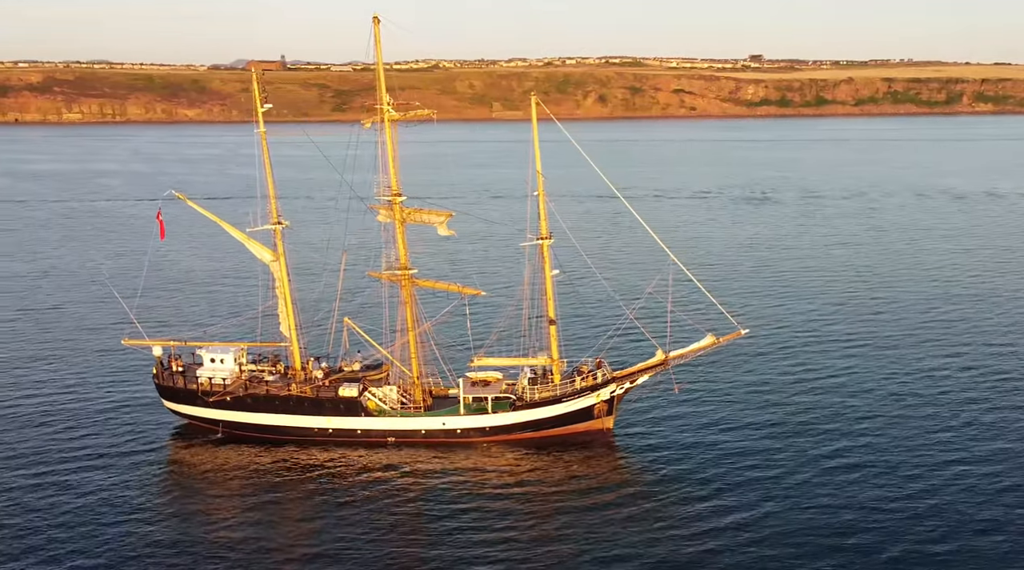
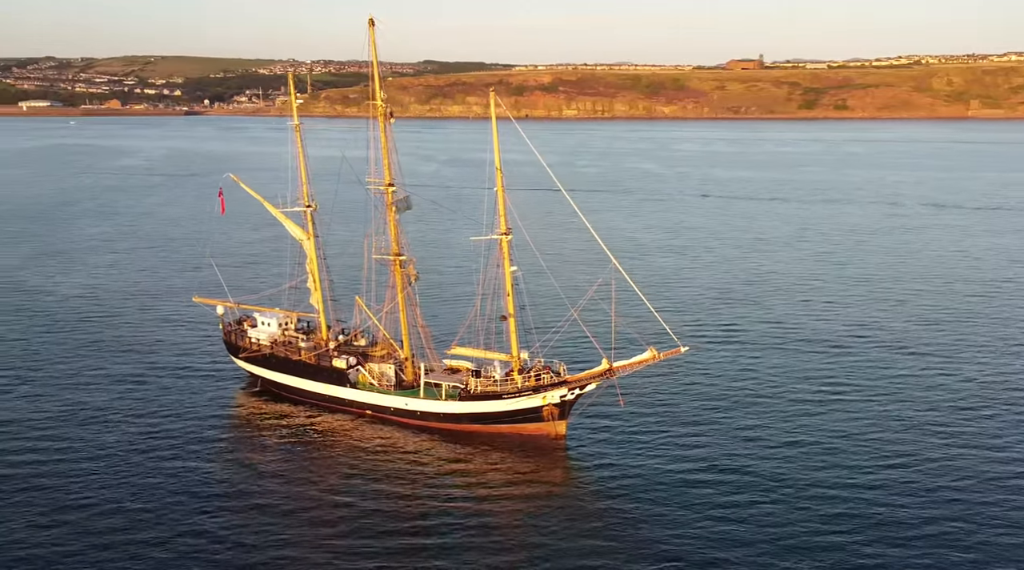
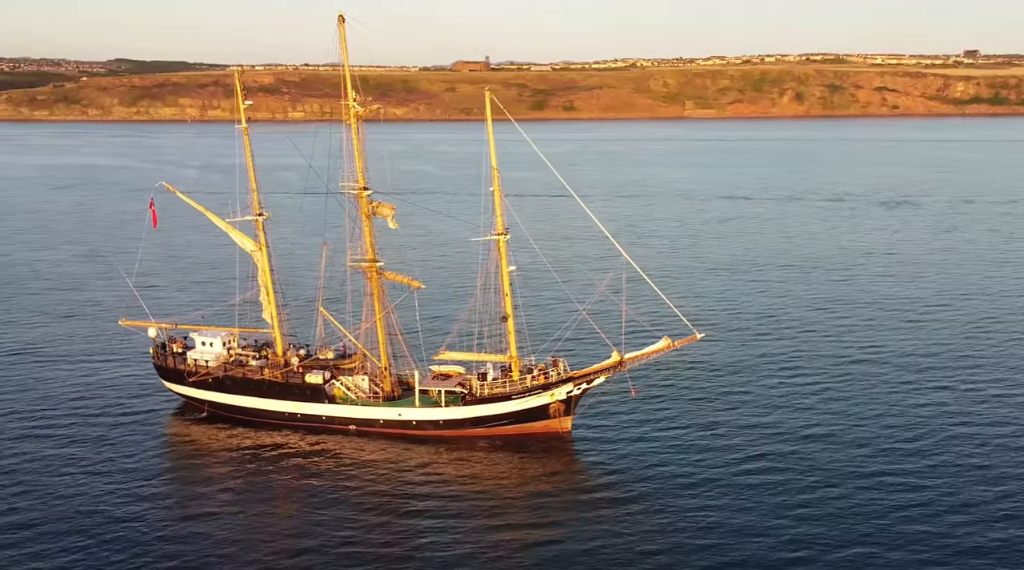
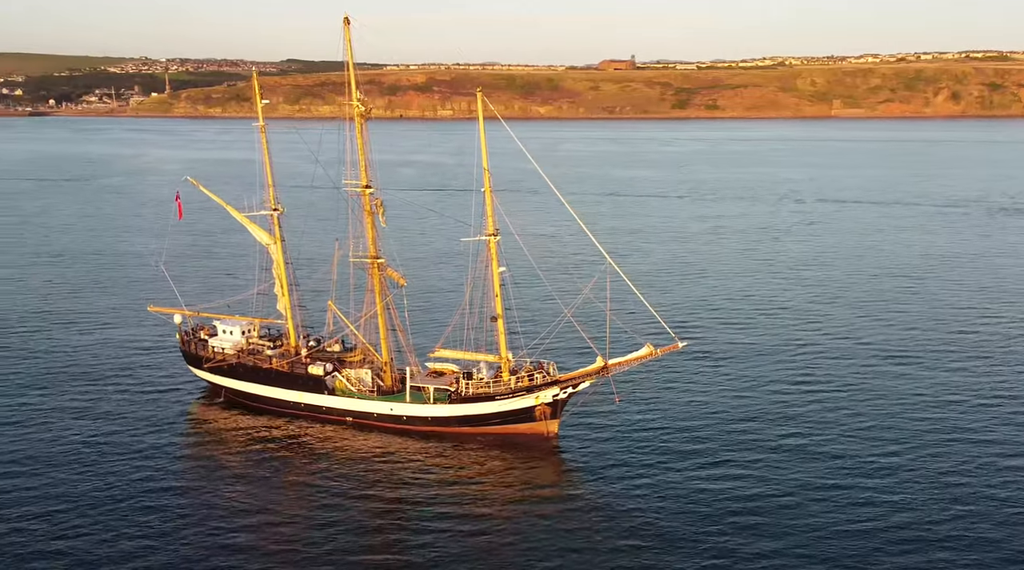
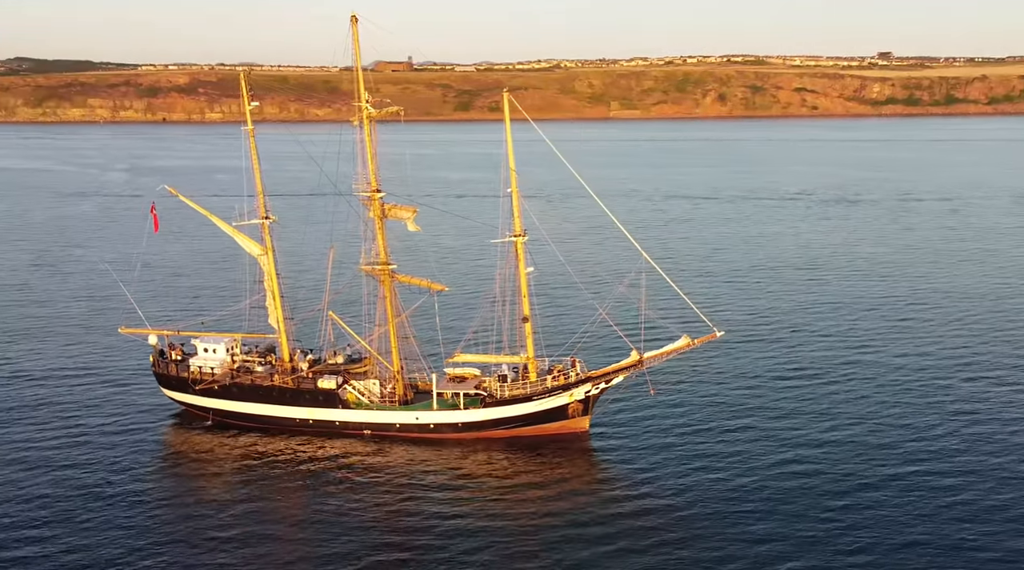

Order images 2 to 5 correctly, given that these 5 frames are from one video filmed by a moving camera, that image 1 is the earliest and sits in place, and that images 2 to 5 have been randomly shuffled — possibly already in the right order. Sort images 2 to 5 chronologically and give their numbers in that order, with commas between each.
5, 3, 4, 2
